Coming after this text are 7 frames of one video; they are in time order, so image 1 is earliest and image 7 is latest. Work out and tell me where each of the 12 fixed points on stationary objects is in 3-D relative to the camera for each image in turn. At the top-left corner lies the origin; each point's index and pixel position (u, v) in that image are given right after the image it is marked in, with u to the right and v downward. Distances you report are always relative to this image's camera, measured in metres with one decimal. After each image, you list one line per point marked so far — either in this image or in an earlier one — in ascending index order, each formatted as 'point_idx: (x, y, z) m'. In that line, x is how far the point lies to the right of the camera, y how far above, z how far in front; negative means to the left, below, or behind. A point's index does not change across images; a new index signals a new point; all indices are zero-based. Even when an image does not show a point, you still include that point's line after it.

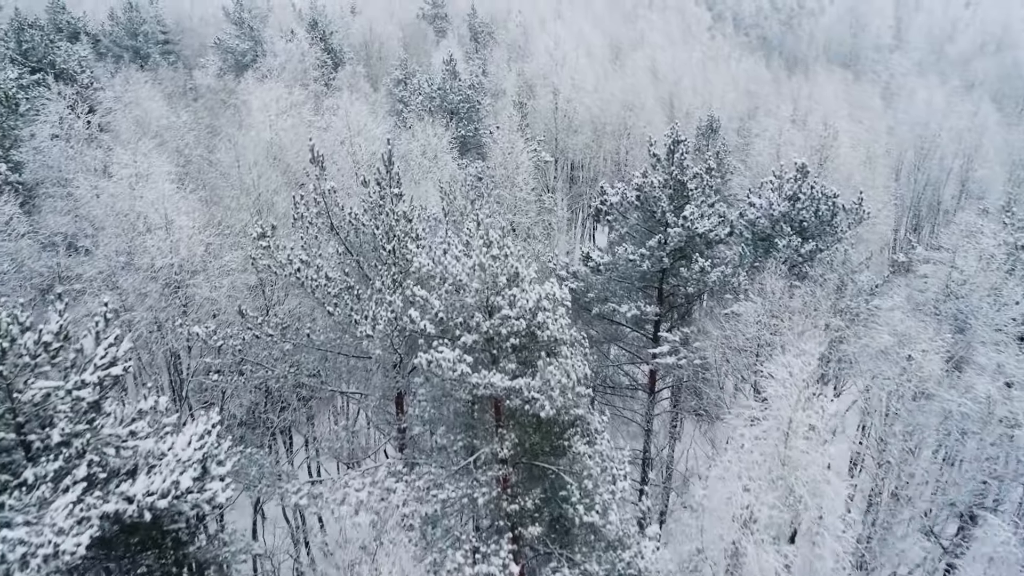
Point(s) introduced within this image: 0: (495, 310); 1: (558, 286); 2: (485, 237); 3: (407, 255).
0: (-0.3, -0.4, +15.0) m
1: (+0.9, 0.0, +16.3) m
2: (-0.5, +1.0, +15.8) m
3: (-2.2, +0.7, +16.6) m
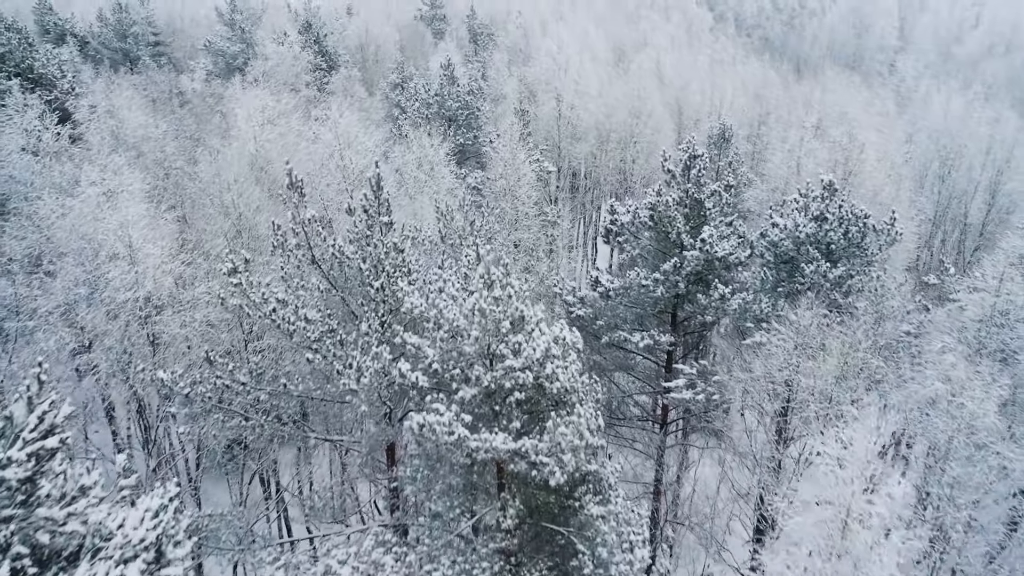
0: (-0.2, -1.2, +13.1) m
1: (+1.0, -0.7, +14.4) m
2: (-0.4, +0.2, +13.9) m
3: (-2.1, -0.1, +14.7) m
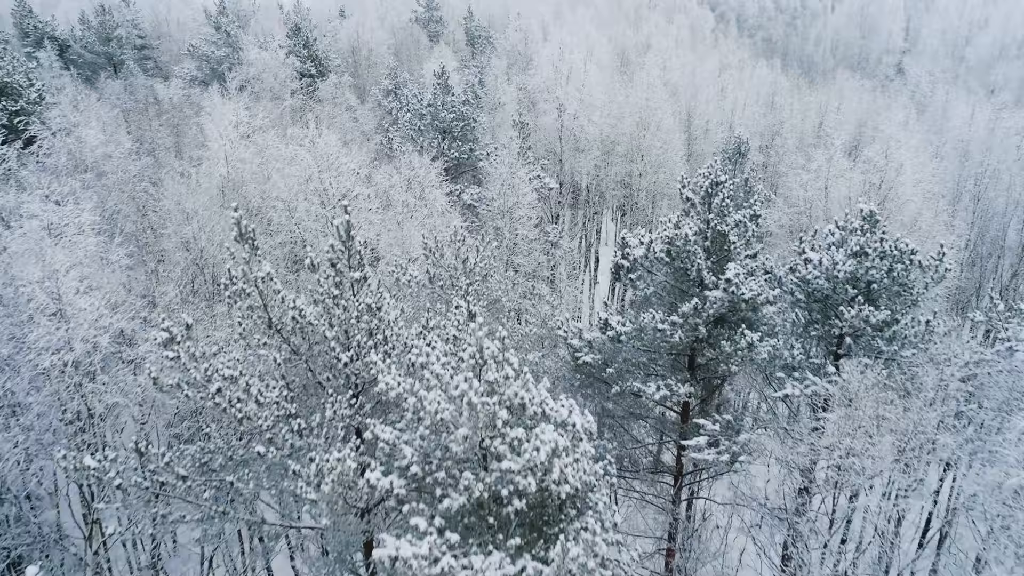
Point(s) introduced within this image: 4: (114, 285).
0: (-0.3, -2.2, +10.5) m
1: (+1.0, -1.8, +11.8) m
2: (-0.5, -0.9, +11.3) m
3: (-2.1, -1.2, +12.1) m
4: (-9.0, +0.2, +18.3) m
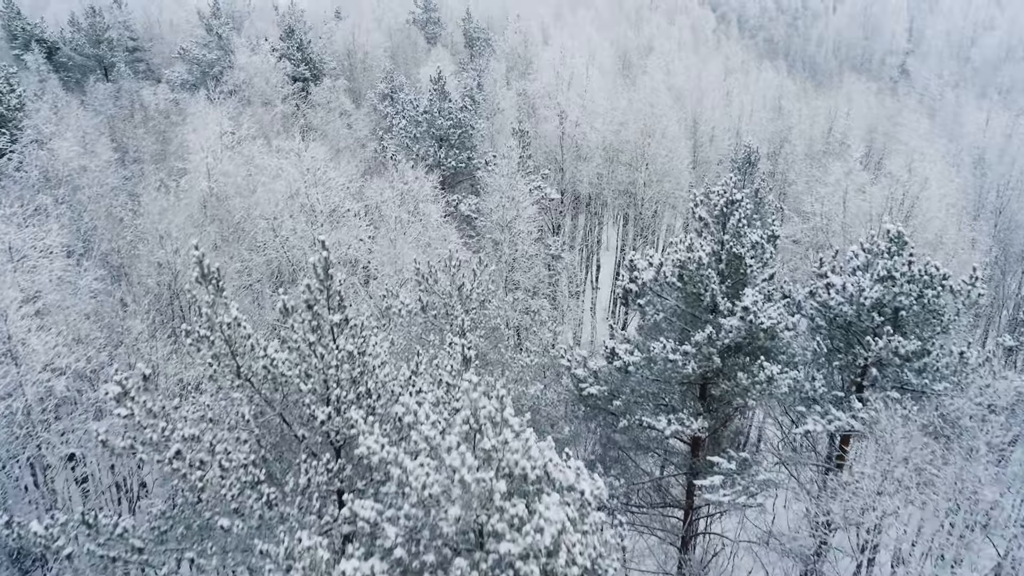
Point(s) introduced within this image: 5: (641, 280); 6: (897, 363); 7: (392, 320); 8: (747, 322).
0: (-0.3, -2.8, +9.1) m
1: (+0.9, -2.4, +10.4) m
2: (-0.5, -1.5, +9.9) m
3: (-2.1, -1.8, +10.7) m
4: (-9.0, -0.4, +16.9) m
5: (+3.1, +0.2, +19.6) m
6: (+8.4, -1.6, +17.5) m
7: (-2.5, -0.6, +16.5) m
8: (+5.0, -0.7, +17.3) m
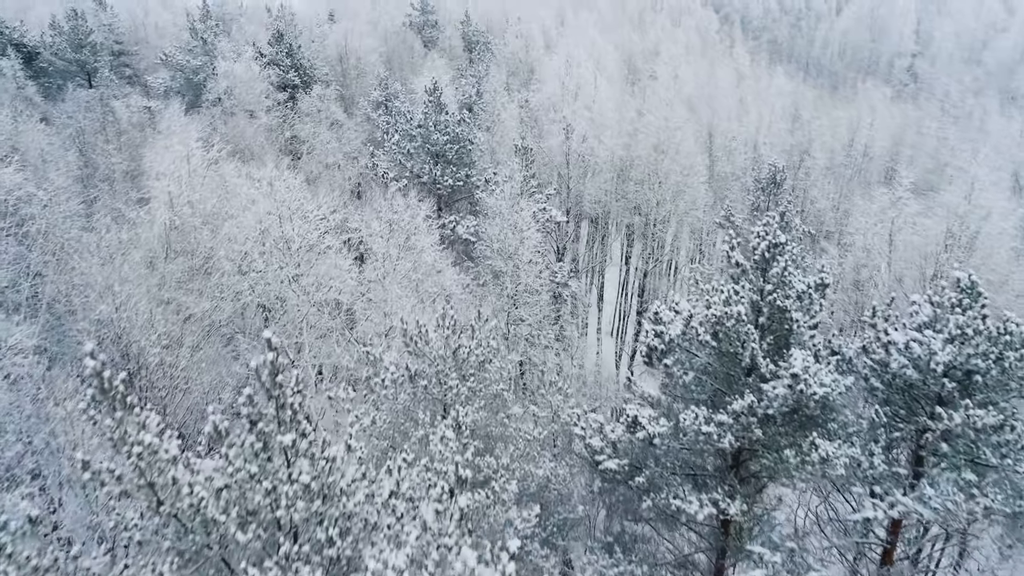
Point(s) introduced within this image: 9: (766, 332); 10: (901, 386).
0: (-0.2, -4.0, +6.4) m
1: (+1.0, -3.6, +7.6) m
2: (-0.4, -2.6, +7.2) m
3: (-2.0, -2.9, +8.0) m
4: (-8.9, -1.6, +14.2) m
5: (+3.2, -0.9, +16.8) m
6: (+8.5, -2.8, +14.8) m
7: (-2.4, -1.8, +13.7) m
8: (+5.1, -1.9, +14.5) m
9: (+5.0, -0.9, +15.7) m
10: (+7.7, -1.9, +15.9) m
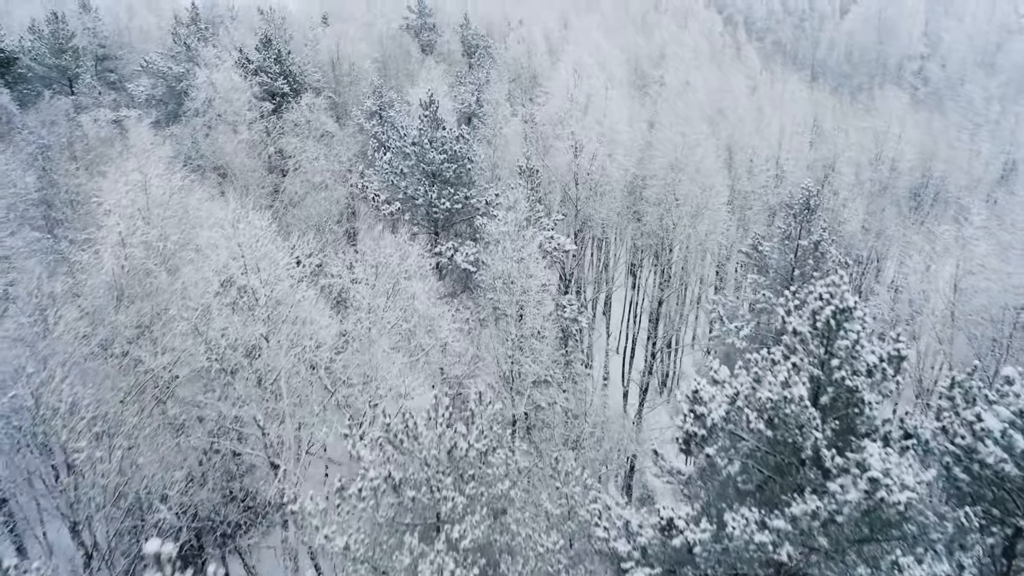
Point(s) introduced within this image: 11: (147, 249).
0: (0.0, -5.2, +3.5) m
1: (+1.2, -4.8, +4.8) m
2: (-0.2, -3.8, +4.3) m
3: (-1.9, -4.1, +5.1) m
4: (-8.8, -2.8, +11.3) m
5: (+3.4, -2.1, +14.0) m
6: (+8.6, -4.0, +12.0) m
7: (-2.2, -3.0, +10.9) m
8: (+5.3, -3.1, +11.7) m
9: (+5.1, -2.1, +12.8) m
10: (+7.8, -3.1, +13.0) m
11: (-8.4, +1.0, +18.7) m
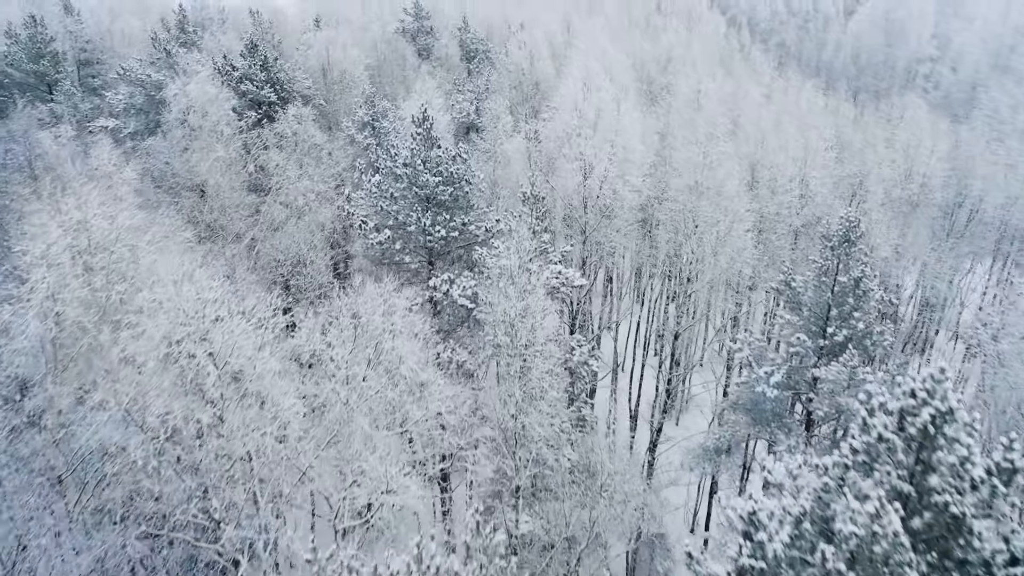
0: (+0.1, -6.4, +0.7) m
1: (+1.3, -5.9, +1.9) m
2: (-0.1, -5.0, +1.5) m
3: (-1.8, -5.3, +2.2) m
4: (-8.7, -4.0, +8.5) m
5: (+3.4, -3.3, +11.1) m
6: (+8.7, -5.1, +9.1) m
7: (-2.1, -4.2, +8.0) m
8: (+5.3, -4.3, +8.8) m
9: (+5.2, -3.3, +10.0) m
10: (+7.9, -4.3, +10.2) m
11: (-8.3, -0.2, +15.8) m
